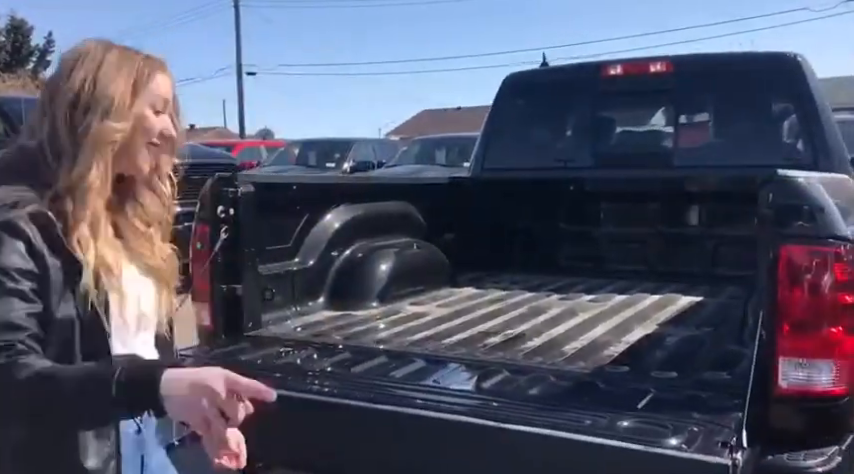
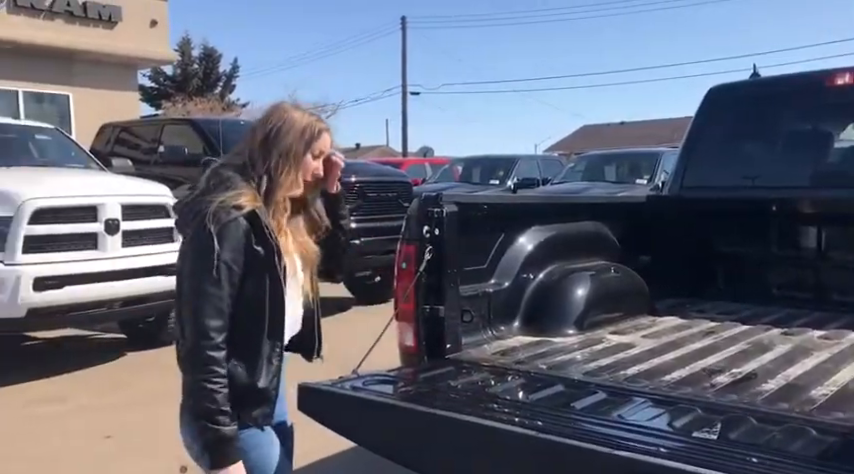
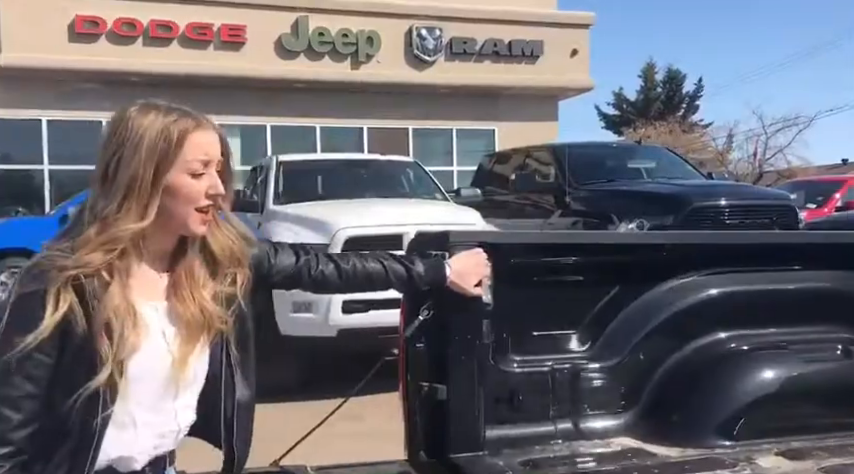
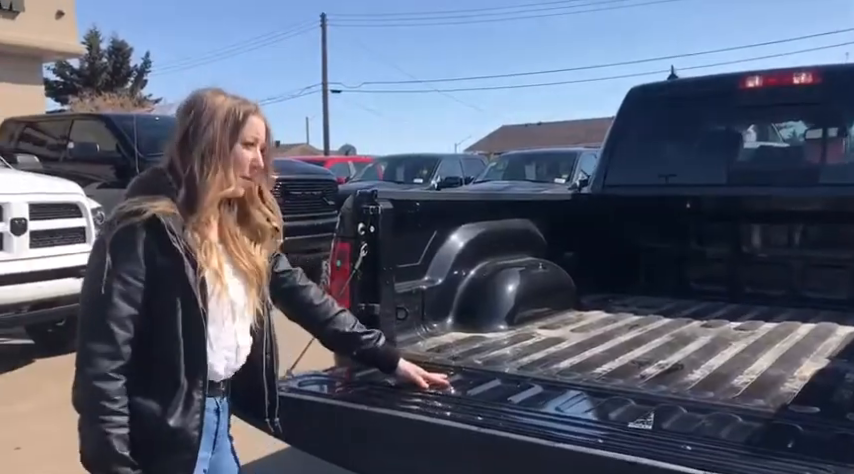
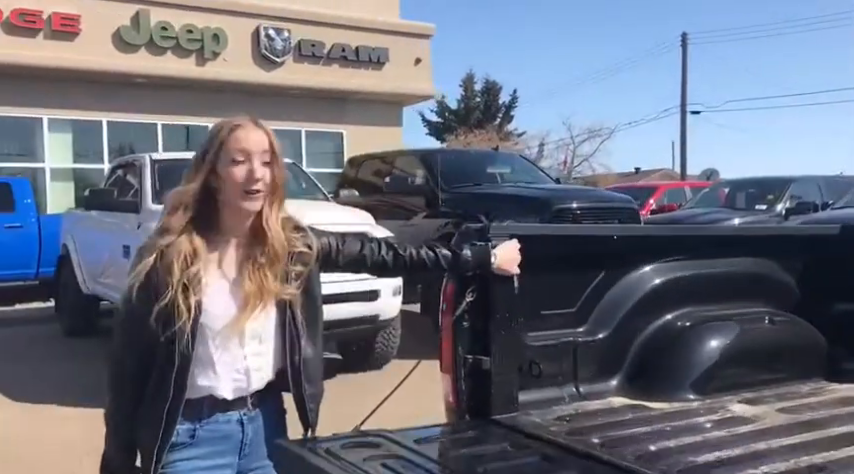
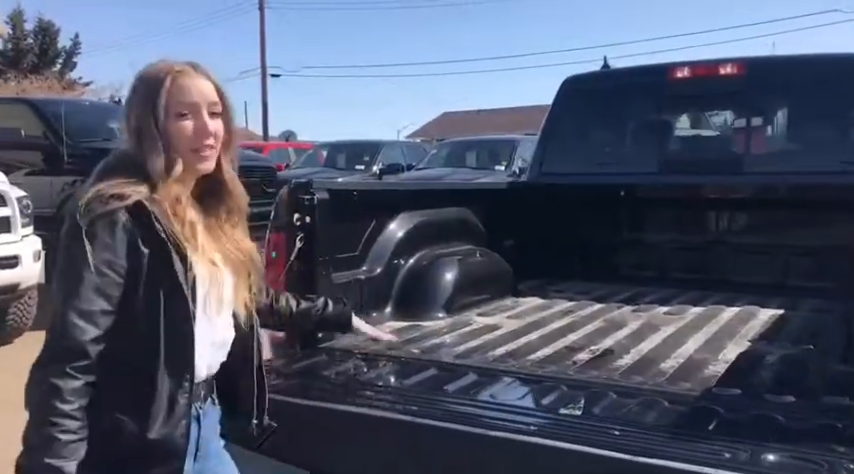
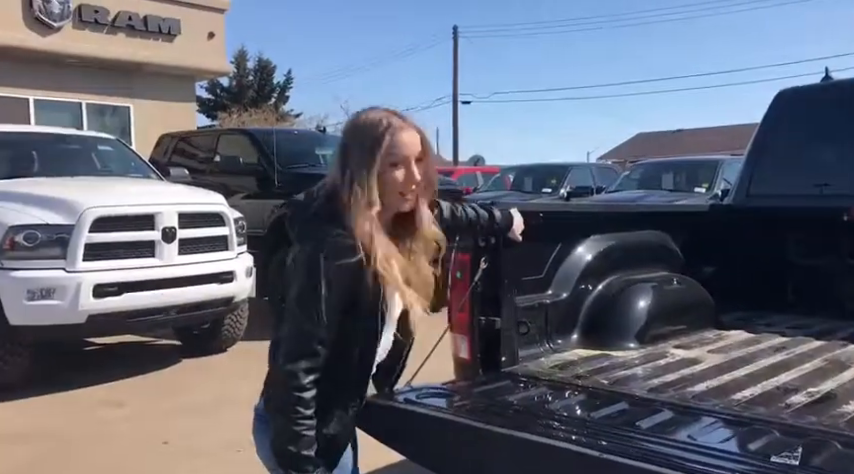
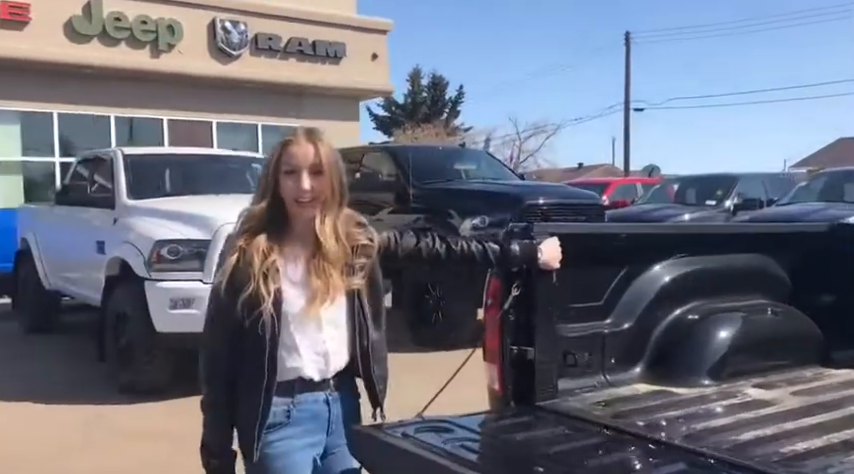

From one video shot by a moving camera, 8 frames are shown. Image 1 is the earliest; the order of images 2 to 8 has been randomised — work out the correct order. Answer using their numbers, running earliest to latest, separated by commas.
6, 4, 2, 7, 8, 5, 3
